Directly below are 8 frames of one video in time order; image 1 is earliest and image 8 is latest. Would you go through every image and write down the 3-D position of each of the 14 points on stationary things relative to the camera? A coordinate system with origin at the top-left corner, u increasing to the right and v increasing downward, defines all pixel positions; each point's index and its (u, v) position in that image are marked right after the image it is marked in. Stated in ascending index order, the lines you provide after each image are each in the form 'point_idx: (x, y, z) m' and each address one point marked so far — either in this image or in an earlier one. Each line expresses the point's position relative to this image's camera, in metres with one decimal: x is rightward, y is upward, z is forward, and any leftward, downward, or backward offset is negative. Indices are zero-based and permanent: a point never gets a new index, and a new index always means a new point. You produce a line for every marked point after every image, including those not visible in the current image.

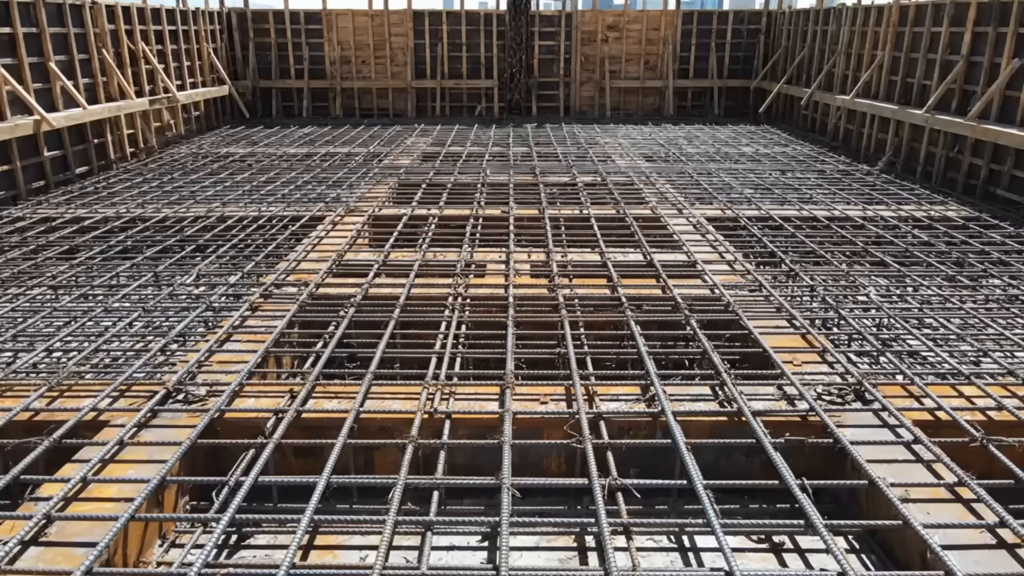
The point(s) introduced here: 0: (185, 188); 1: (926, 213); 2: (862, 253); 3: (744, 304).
0: (-2.8, +0.8, +6.3) m
1: (+3.0, +0.5, +5.3) m
2: (+2.1, +0.2, +4.5) m
3: (+1.1, -0.1, +3.6) m
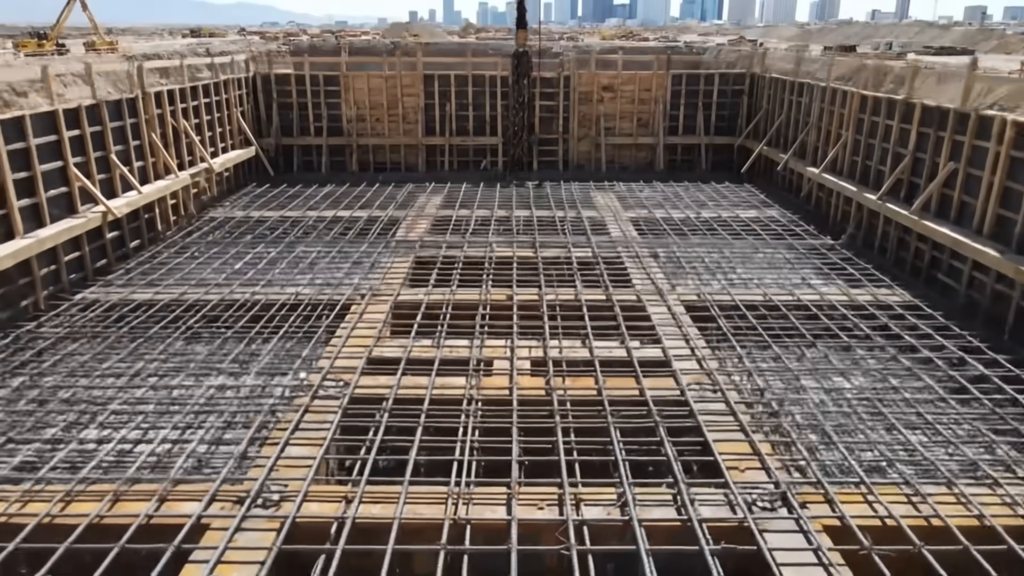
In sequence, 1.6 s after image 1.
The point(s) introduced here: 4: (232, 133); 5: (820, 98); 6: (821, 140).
0: (-2.7, +0.2, +7.1) m
1: (+3.0, -0.1, +6.1) m
2: (+2.1, -0.4, +5.3) m
3: (+1.1, -0.7, +4.3) m
4: (-3.9, +2.1, +10.4) m
5: (+3.7, +2.2, +8.8) m
6: (+3.7, +1.7, +8.7) m
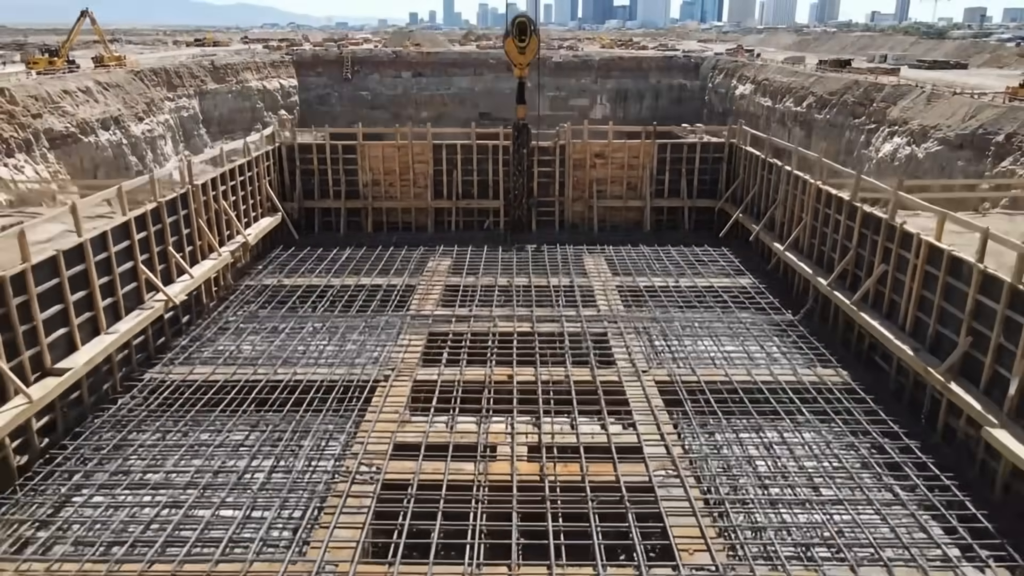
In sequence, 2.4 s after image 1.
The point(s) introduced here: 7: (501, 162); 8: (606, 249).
0: (-2.7, -0.6, +8.2) m
1: (+3.0, -0.9, +7.2) m
2: (+2.1, -1.2, +6.3) m
3: (+1.1, -1.5, +5.4) m
4: (-3.9, +1.3, +11.5) m
5: (+3.7, +1.4, +9.9) m
6: (+3.7, +0.9, +9.8) m
7: (-0.2, +2.1, +12.1) m
8: (+1.4, +0.6, +11.2) m
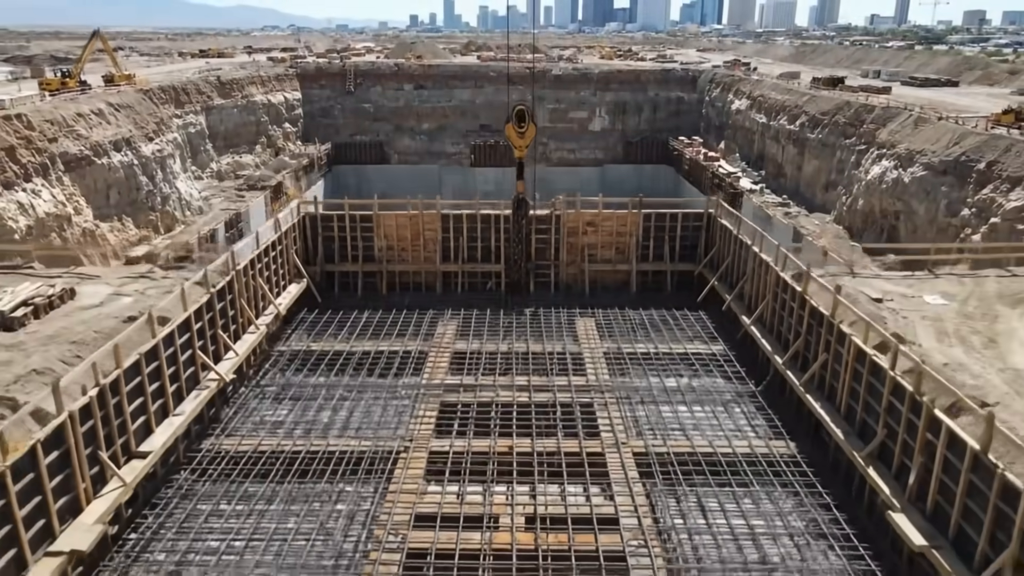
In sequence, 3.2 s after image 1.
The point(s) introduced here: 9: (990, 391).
0: (-2.7, -1.6, +9.5) m
1: (+3.0, -1.9, +8.5) m
2: (+2.1, -2.2, +7.7) m
3: (+1.1, -2.5, +6.7) m
4: (-3.9, +0.3, +12.8) m
5: (+3.7, +0.4, +11.2) m
6: (+3.7, -0.1, +11.1) m
7: (-0.2, +1.1, +13.4) m
8: (+1.4, -0.4, +12.5) m
9: (+6.0, -1.2, +9.1) m
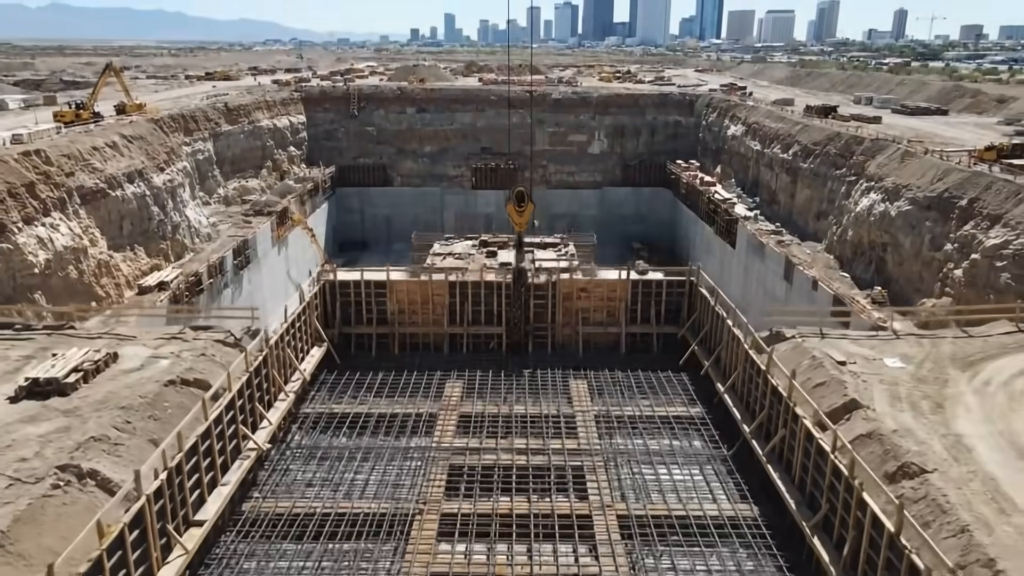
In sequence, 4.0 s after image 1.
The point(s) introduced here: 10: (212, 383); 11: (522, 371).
0: (-2.7, -2.7, +10.8) m
1: (+3.0, -3.0, +9.8) m
2: (+2.1, -3.4, +8.9) m
3: (+1.1, -3.6, +8.0) m
4: (-3.9, -0.9, +14.2) m
5: (+3.7, -0.8, +12.5) m
6: (+3.7, -1.3, +12.4) m
7: (-0.2, -0.2, +14.8) m
8: (+1.4, -1.6, +13.8) m
9: (+6.0, -2.4, +10.4) m
10: (-5.6, -1.8, +13.7) m
11: (+0.2, -1.6, +14.0) m
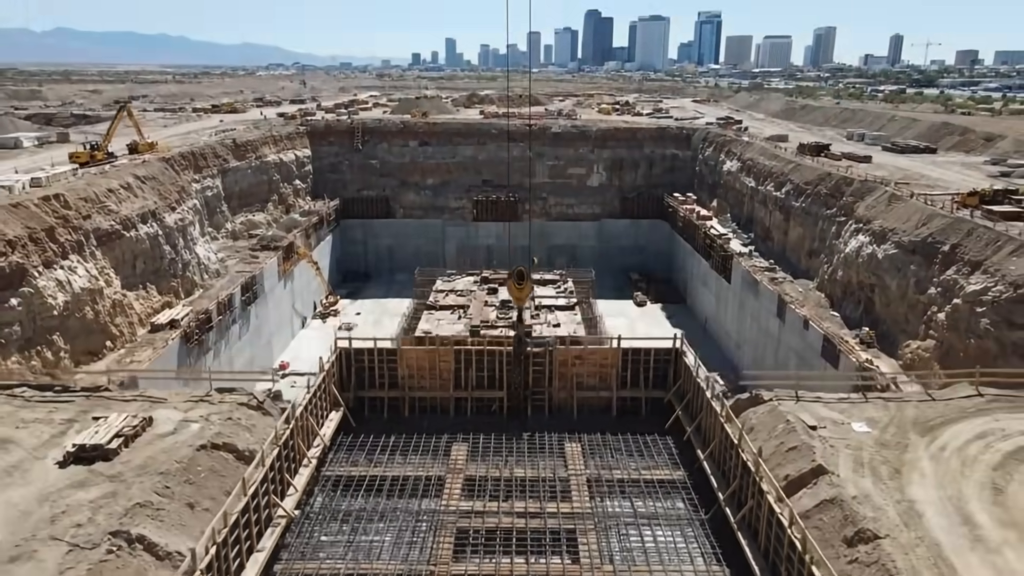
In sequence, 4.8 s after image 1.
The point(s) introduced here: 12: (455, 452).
0: (-2.7, -4.1, +12.1) m
1: (+3.0, -4.4, +11.1) m
2: (+2.1, -4.7, +10.2) m
3: (+1.1, -4.9, +9.3) m
4: (-3.9, -2.4, +15.5) m
5: (+3.7, -2.2, +13.9) m
6: (+3.7, -2.7, +13.8) m
7: (-0.2, -1.7, +16.2) m
8: (+1.4, -3.1, +15.1) m
9: (+6.0, -3.8, +11.7) m
10: (-5.6, -3.2, +15.0) m
11: (+0.2, -3.0, +15.3) m
12: (-1.2, -3.3, +14.6) m
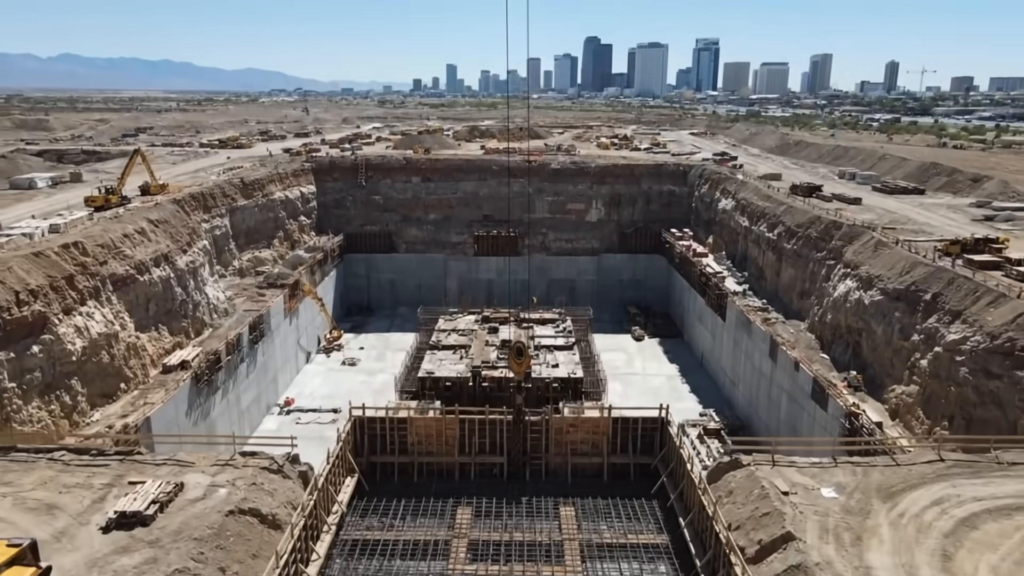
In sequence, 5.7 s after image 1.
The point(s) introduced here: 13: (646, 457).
0: (-2.7, -5.8, +13.5) m
1: (+3.0, -6.0, +12.5) m
2: (+2.1, -6.3, +11.6) m
3: (+1.1, -6.5, +10.7) m
4: (-3.9, -4.2, +17.0) m
5: (+3.7, -3.9, +15.4) m
6: (+3.7, -4.4, +15.3) m
7: (-0.2, -3.4, +17.7) m
8: (+1.4, -4.8, +16.6) m
9: (+6.0, -5.4, +13.1) m
10: (-5.6, -5.0, +16.5) m
11: (+0.2, -4.8, +16.7) m
12: (-1.2, -5.1, +16.0) m
13: (+3.3, -4.1, +17.7) m
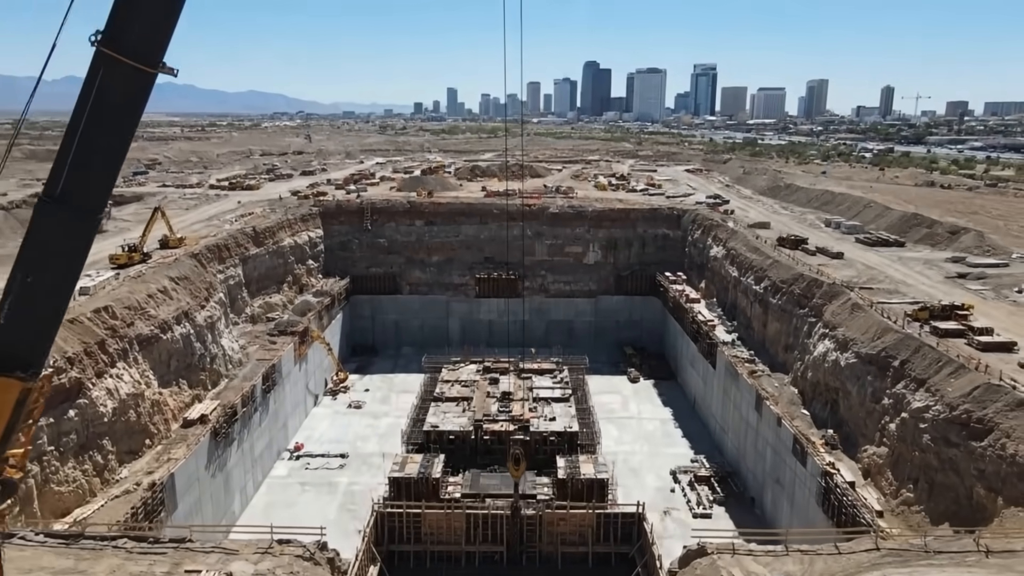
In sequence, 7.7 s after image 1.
0: (-2.8, -8.9, +16.5) m
1: (+3.0, -9.1, +15.4) m
2: (+2.1, -9.3, +14.6) m
3: (+1.1, -9.5, +13.6) m
4: (-4.0, -7.4, +20.0) m
5: (+3.7, -7.1, +18.4) m
6: (+3.7, -7.6, +18.2) m
7: (-0.2, -6.7, +20.7) m
8: (+1.4, -8.0, +19.6) m
9: (+5.9, -8.5, +16.1) m
10: (-5.7, -8.2, +19.4) m
11: (+0.2, -8.0, +19.7) m
12: (-1.2, -8.2, +19.0) m
13: (+3.2, -7.3, +20.7) m
